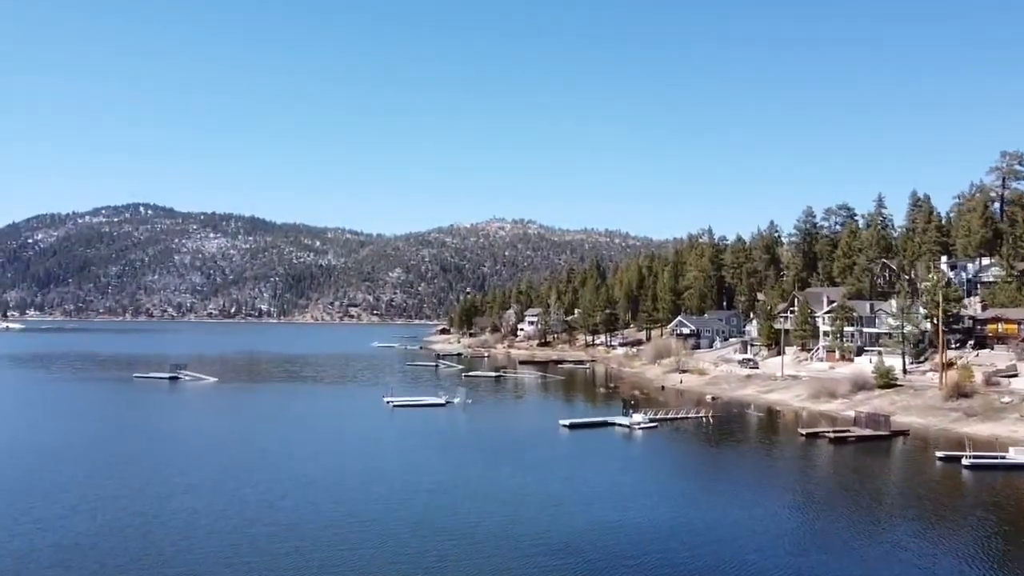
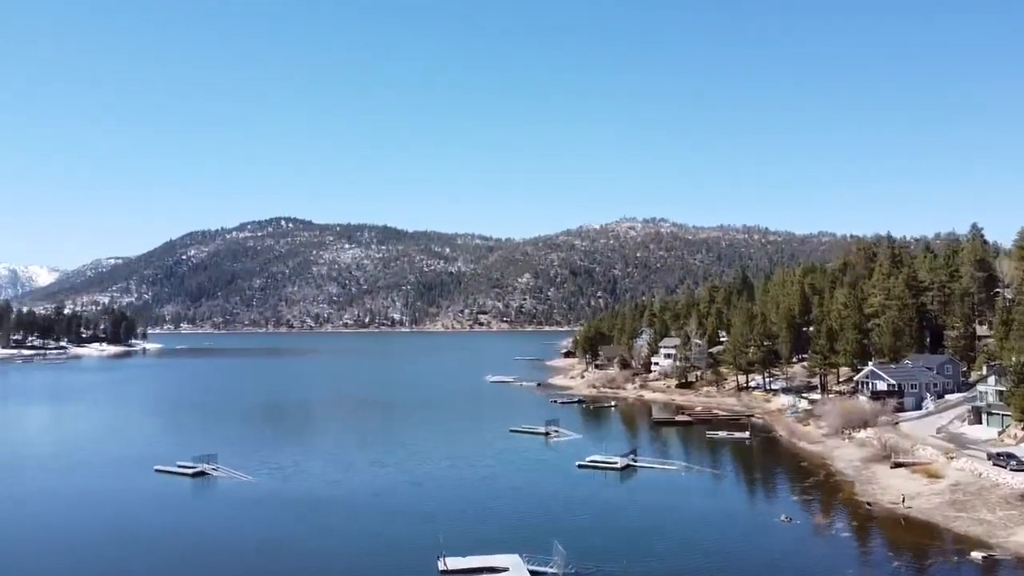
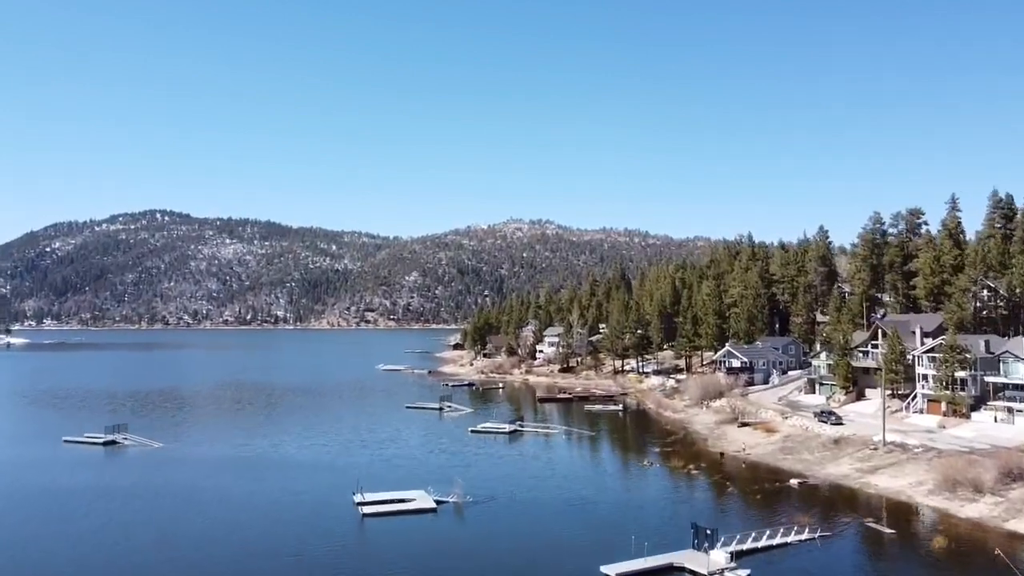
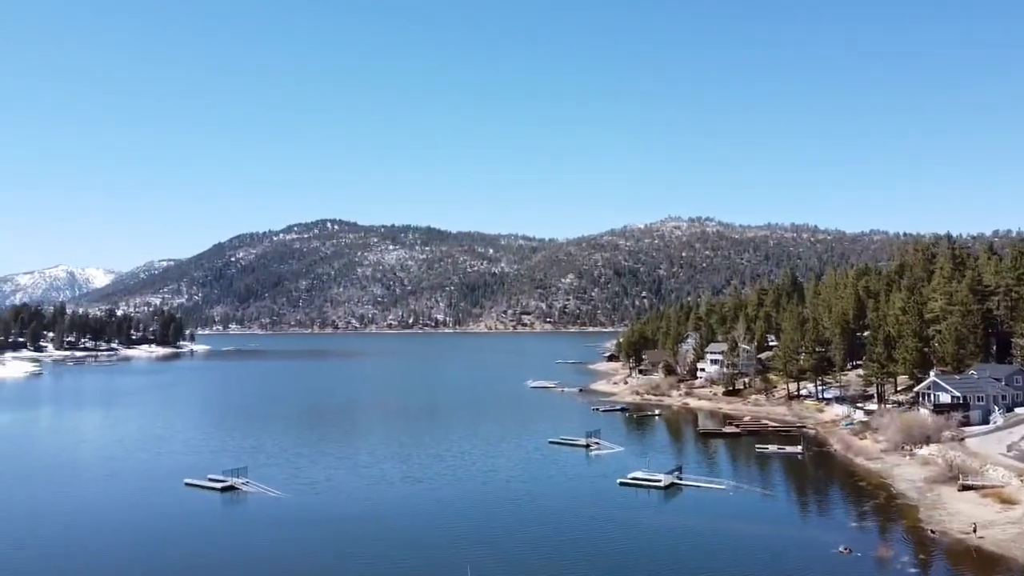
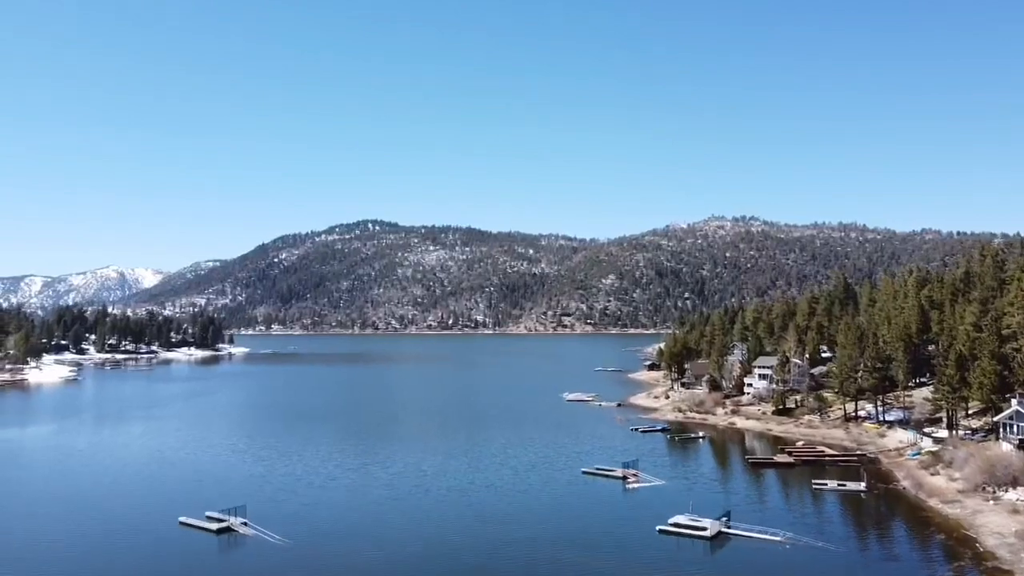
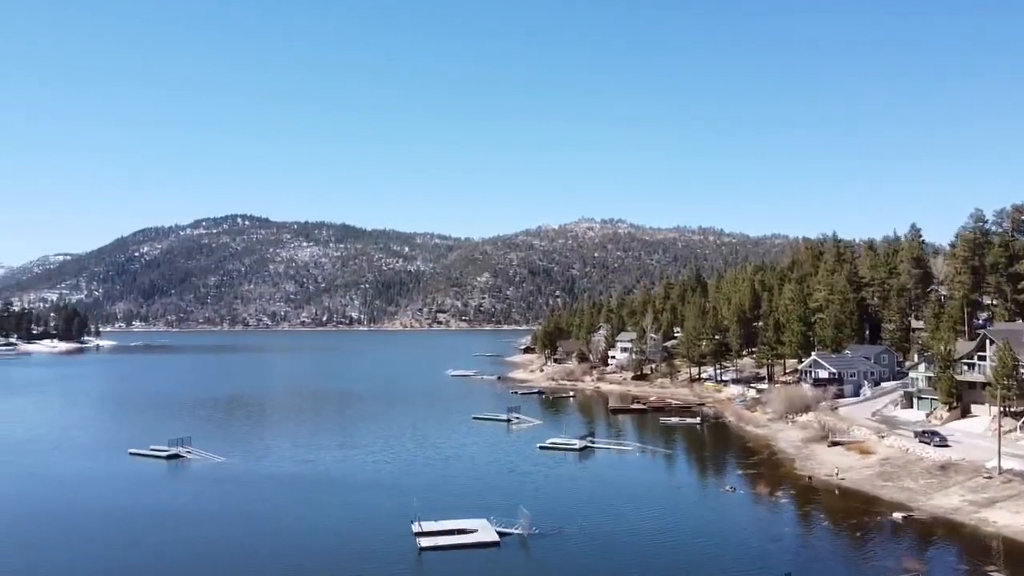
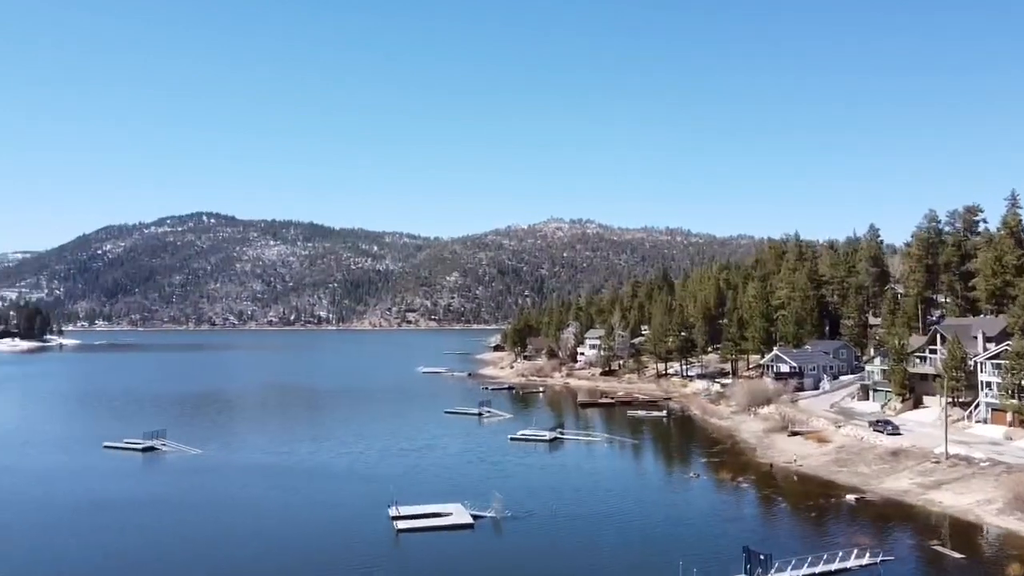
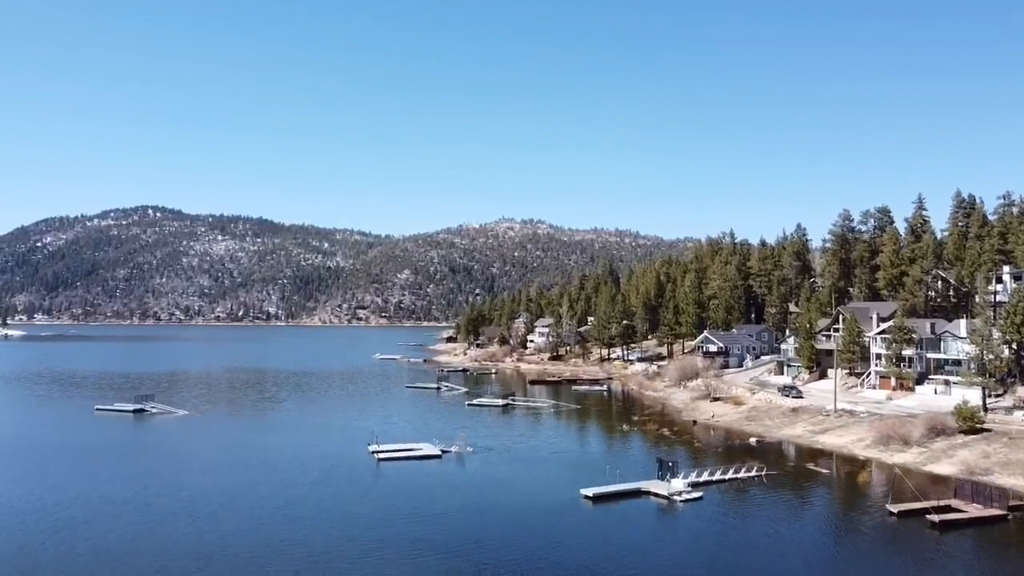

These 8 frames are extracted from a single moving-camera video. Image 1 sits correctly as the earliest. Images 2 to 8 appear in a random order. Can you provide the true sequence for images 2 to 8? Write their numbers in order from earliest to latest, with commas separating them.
8, 3, 7, 6, 2, 4, 5
